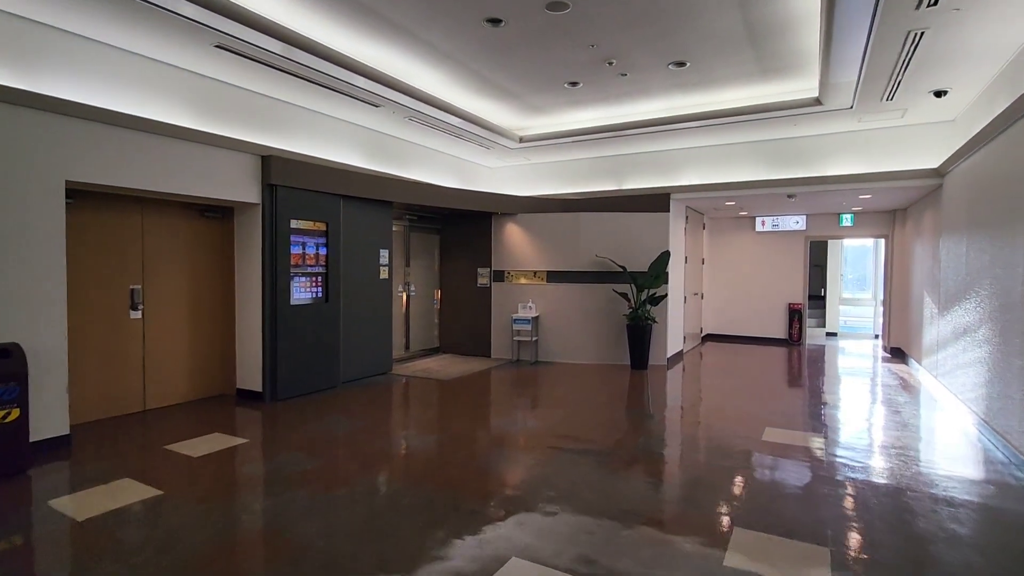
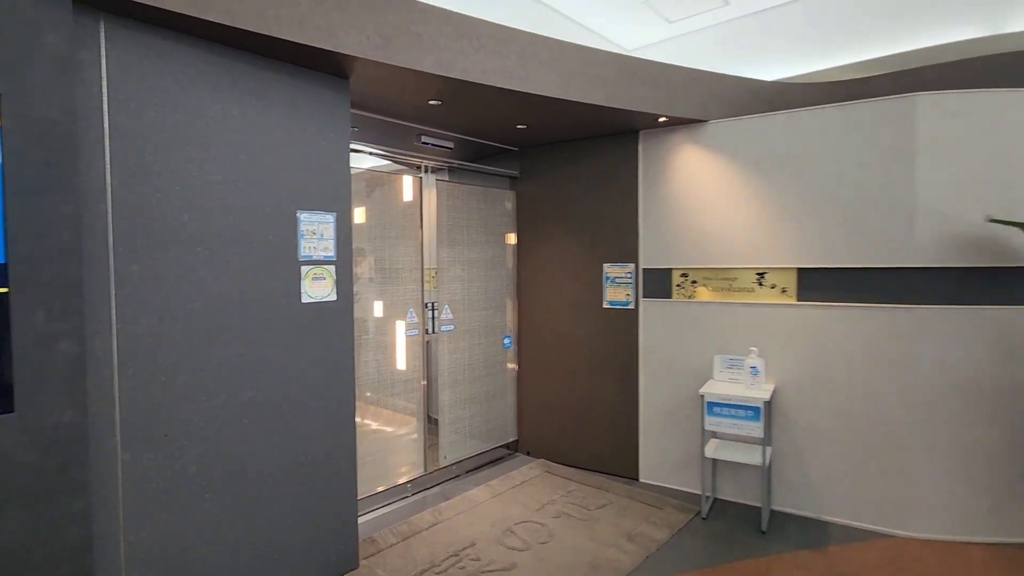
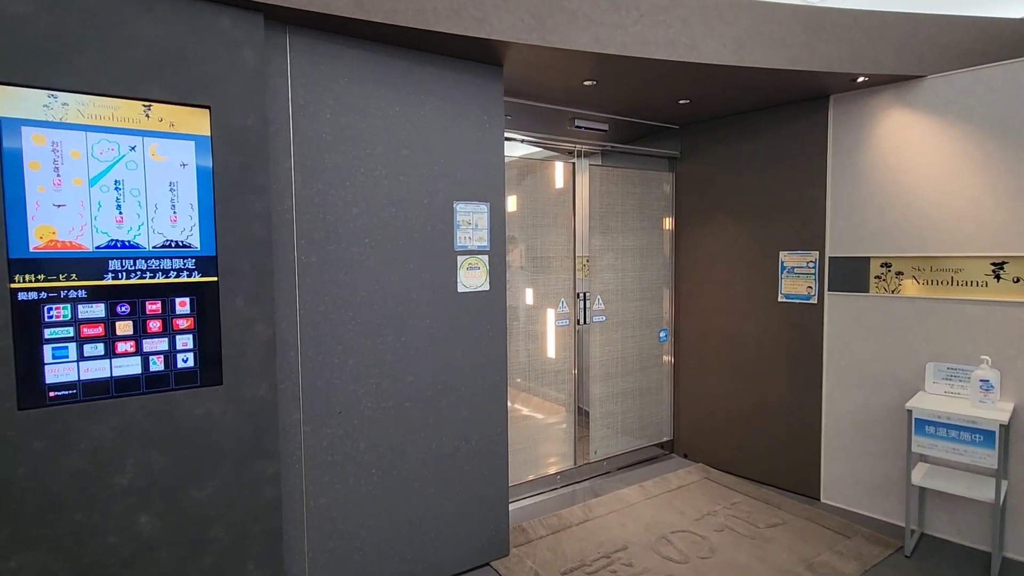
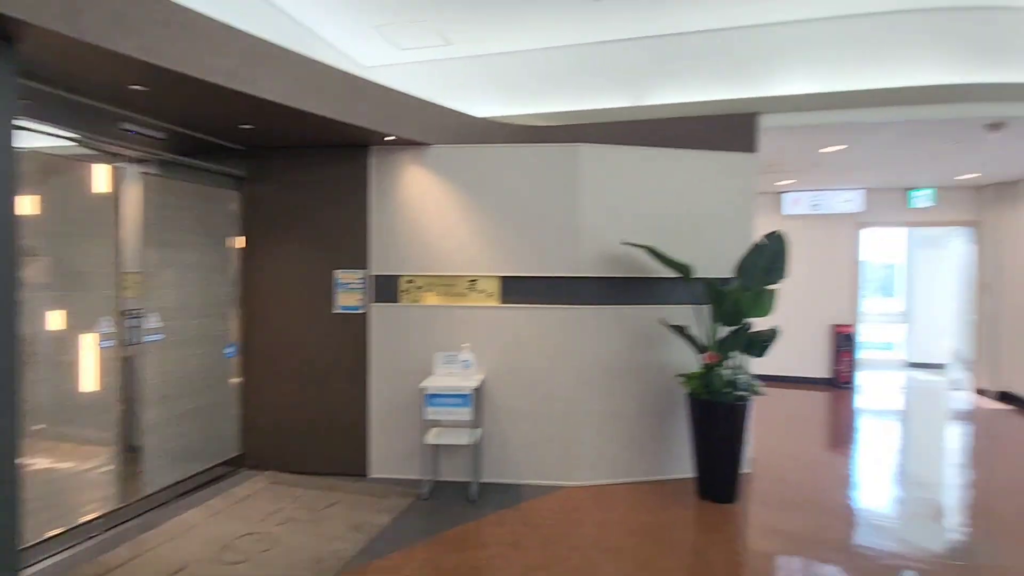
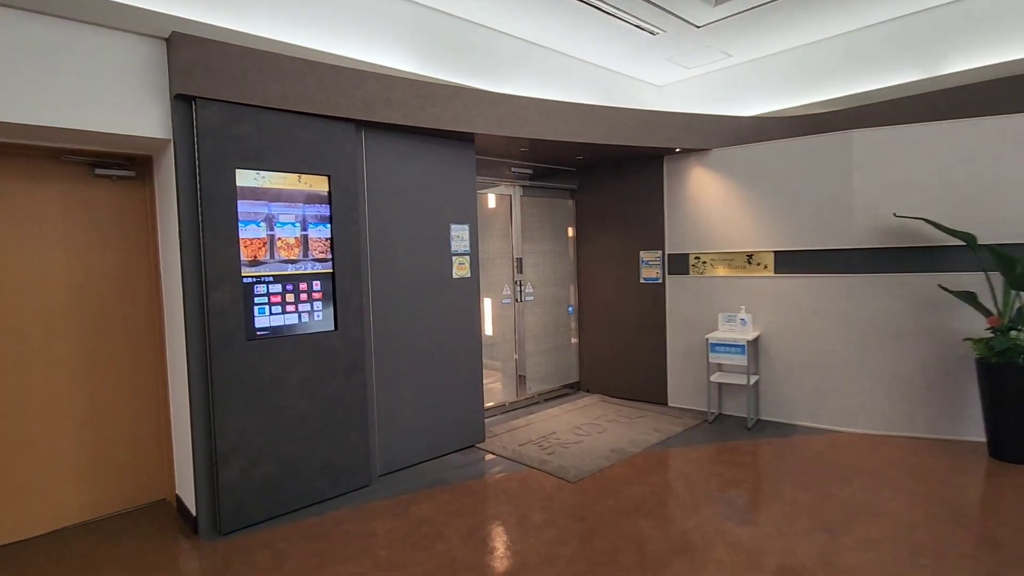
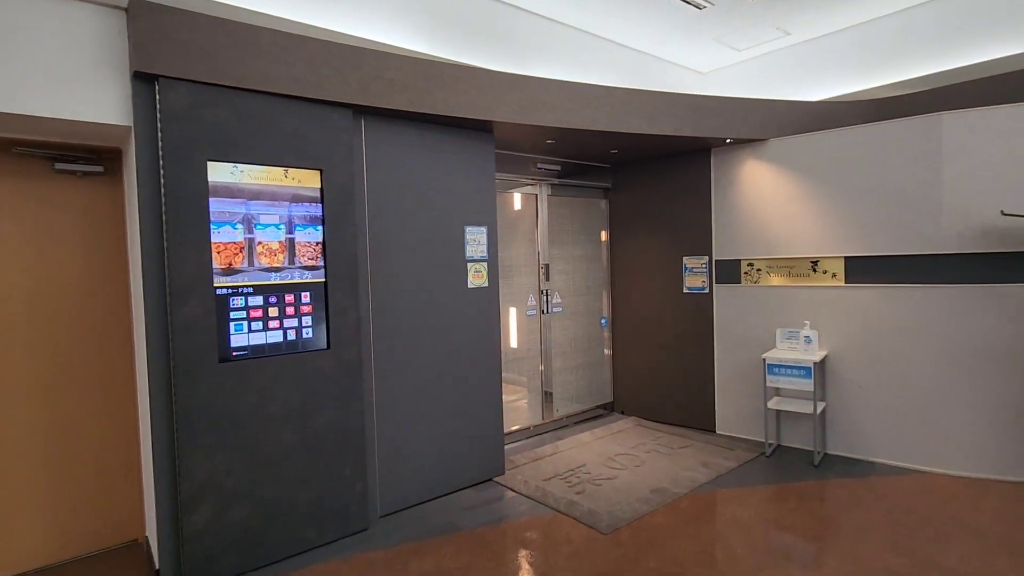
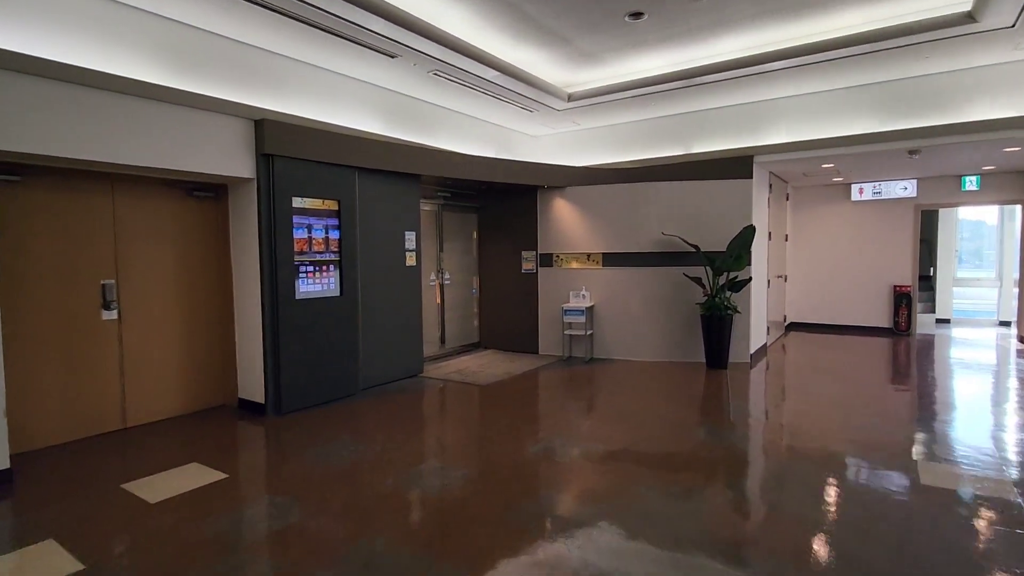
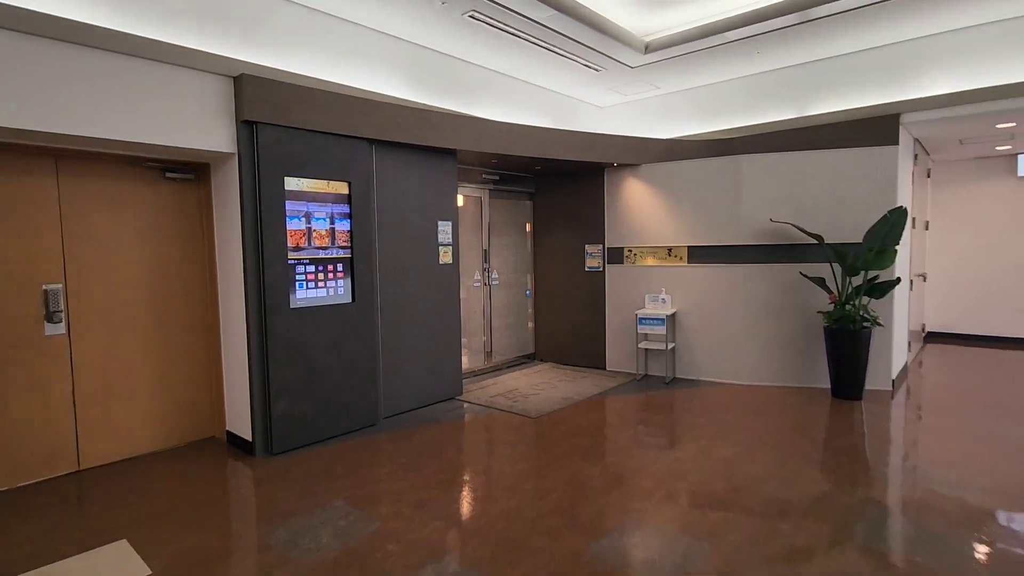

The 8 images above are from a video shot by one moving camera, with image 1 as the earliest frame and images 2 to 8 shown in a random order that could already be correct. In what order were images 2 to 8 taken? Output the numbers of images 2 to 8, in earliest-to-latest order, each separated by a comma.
7, 8, 5, 6, 3, 2, 4
